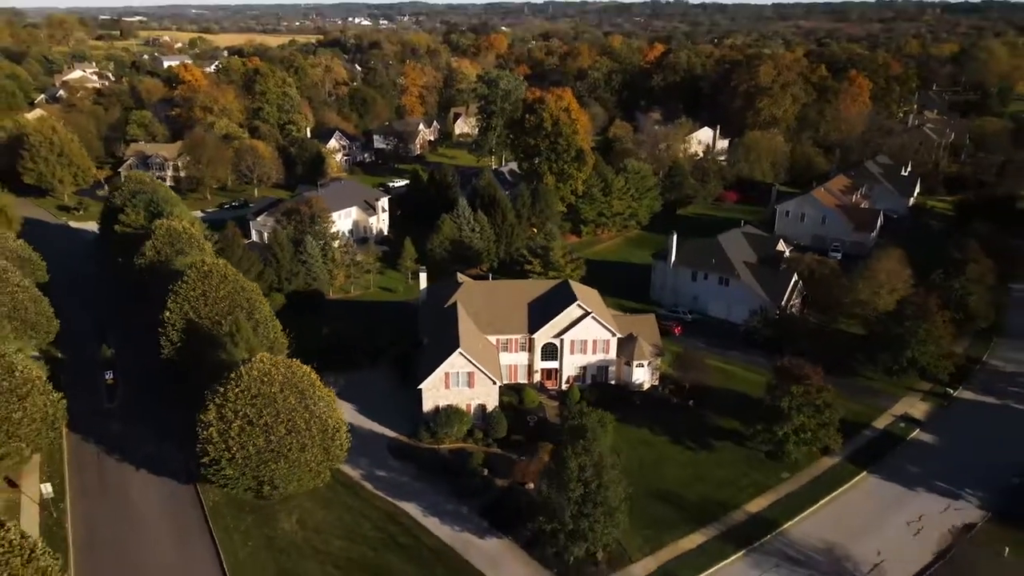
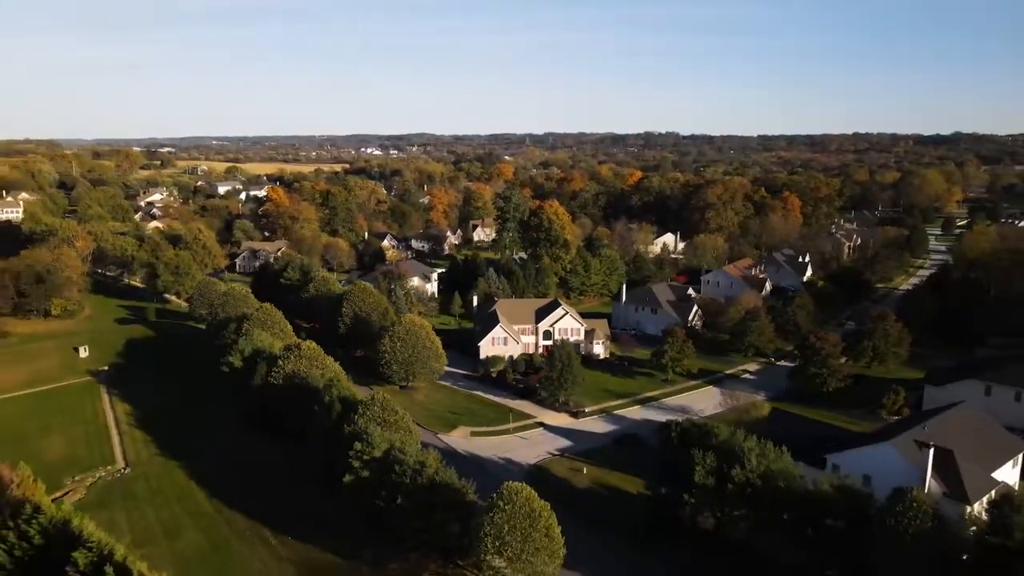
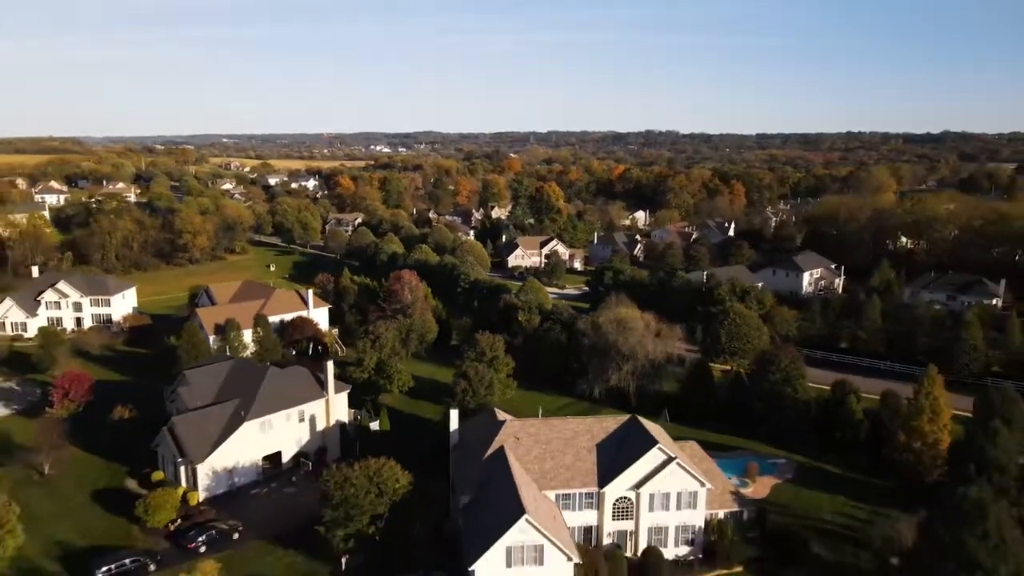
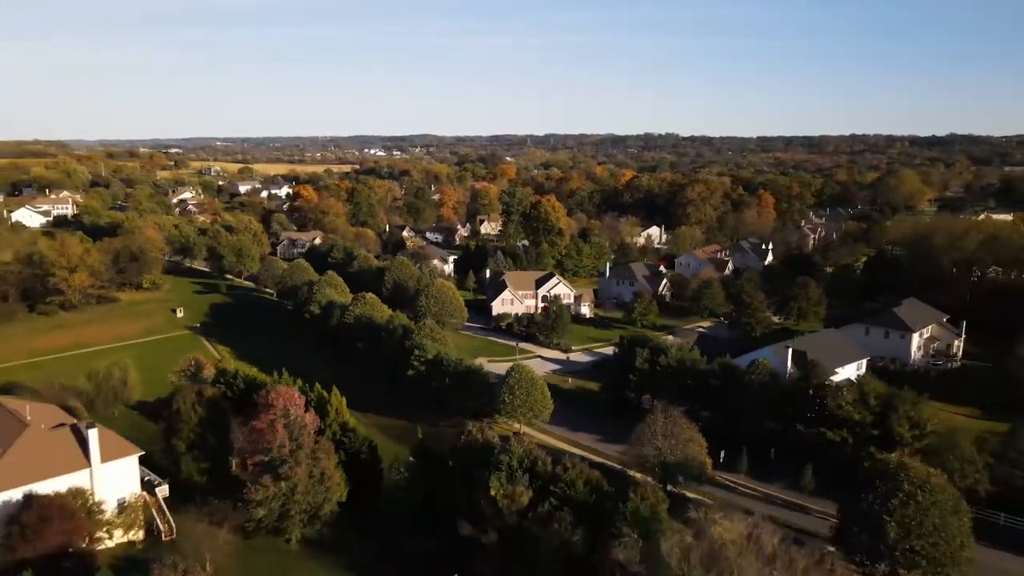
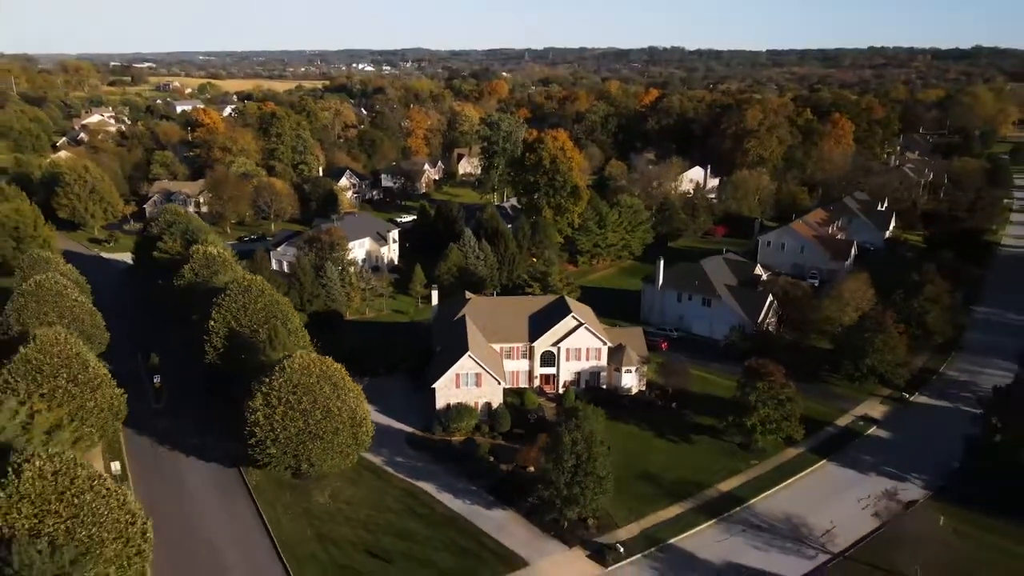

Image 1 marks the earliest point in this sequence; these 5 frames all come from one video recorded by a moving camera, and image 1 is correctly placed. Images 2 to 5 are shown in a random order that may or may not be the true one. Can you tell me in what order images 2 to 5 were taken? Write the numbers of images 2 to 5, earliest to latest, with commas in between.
5, 2, 4, 3
